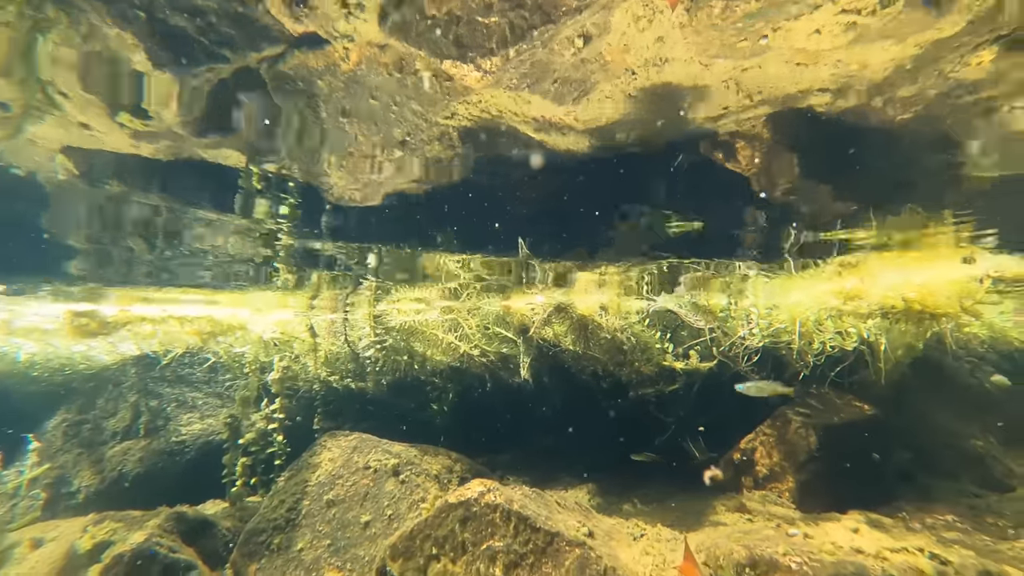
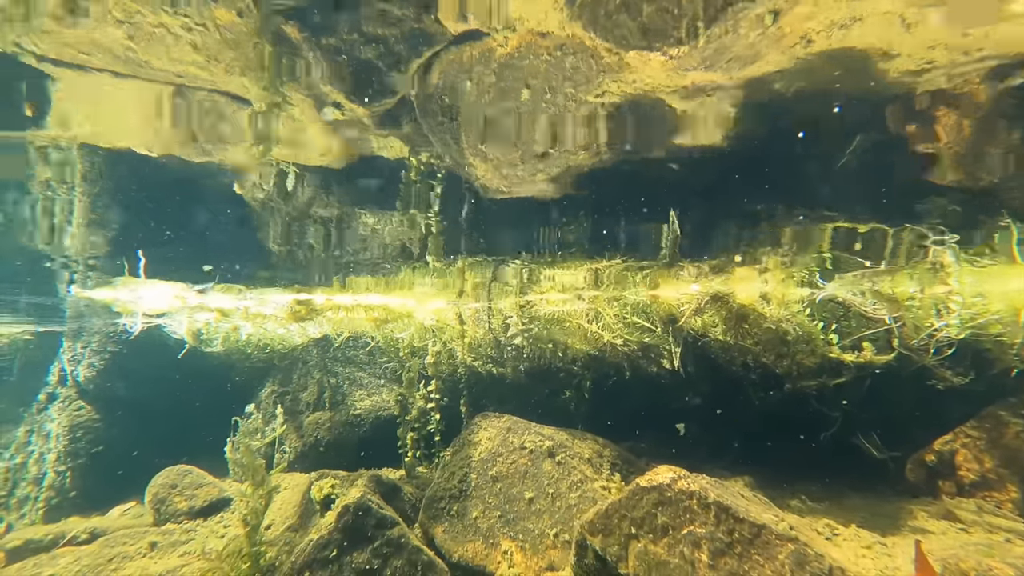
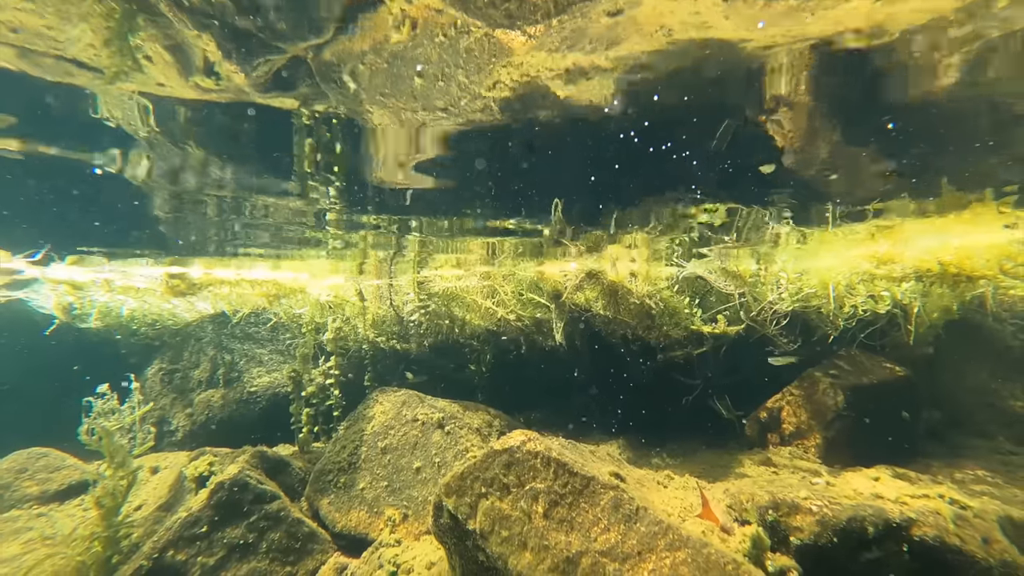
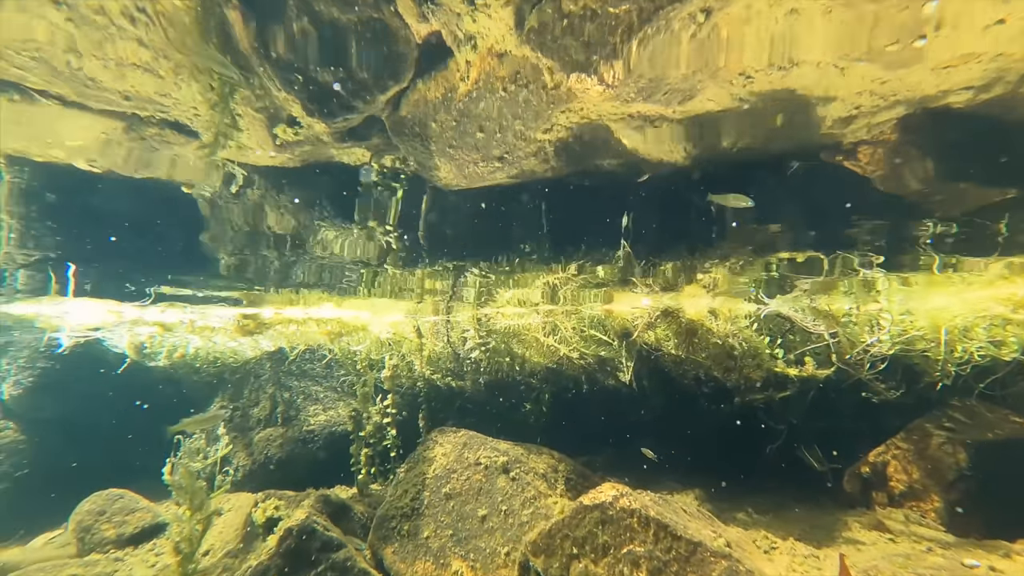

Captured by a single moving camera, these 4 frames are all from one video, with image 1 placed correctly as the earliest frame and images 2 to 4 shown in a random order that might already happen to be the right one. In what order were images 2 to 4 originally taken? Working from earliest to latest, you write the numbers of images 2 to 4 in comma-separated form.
4, 2, 3
